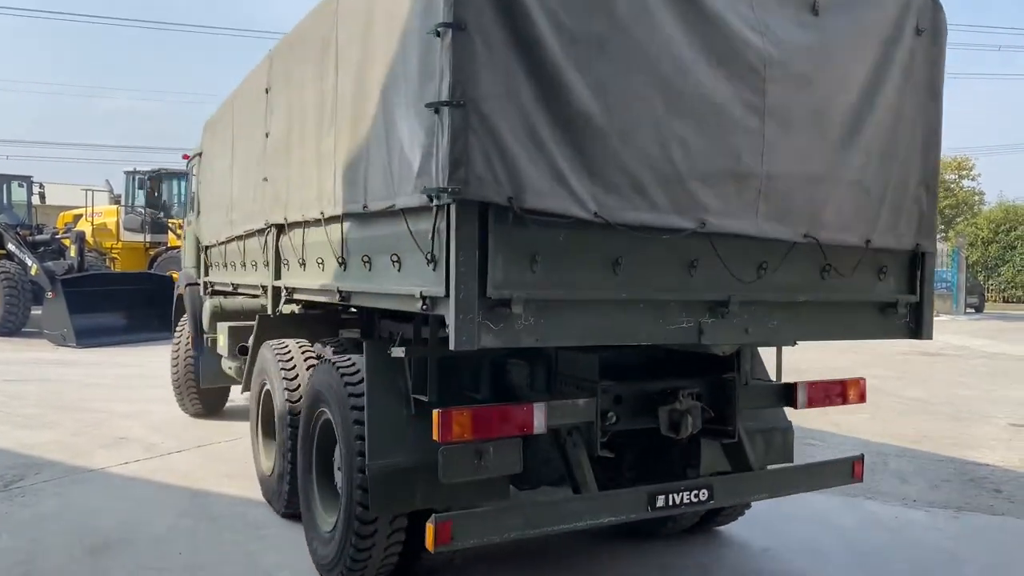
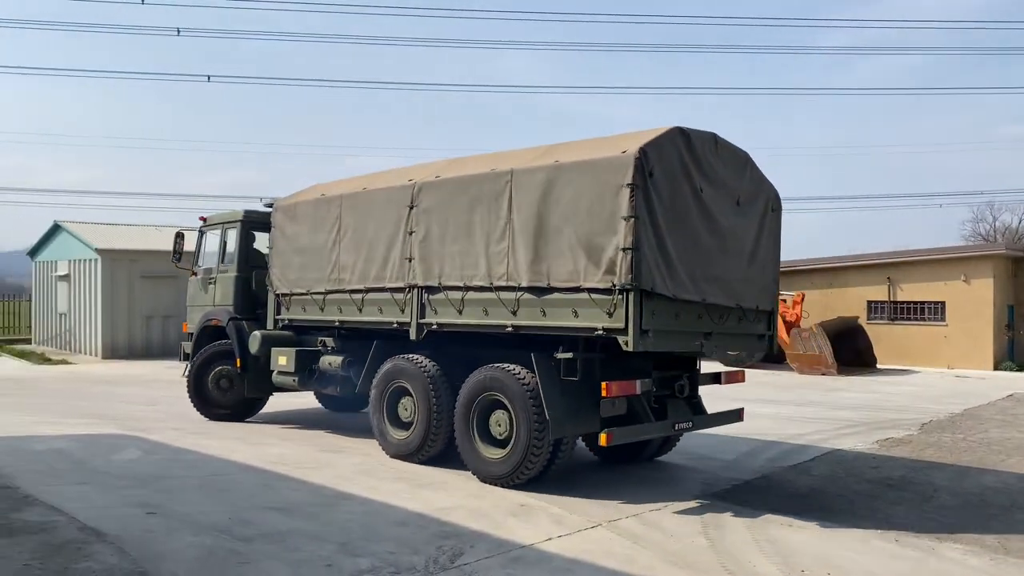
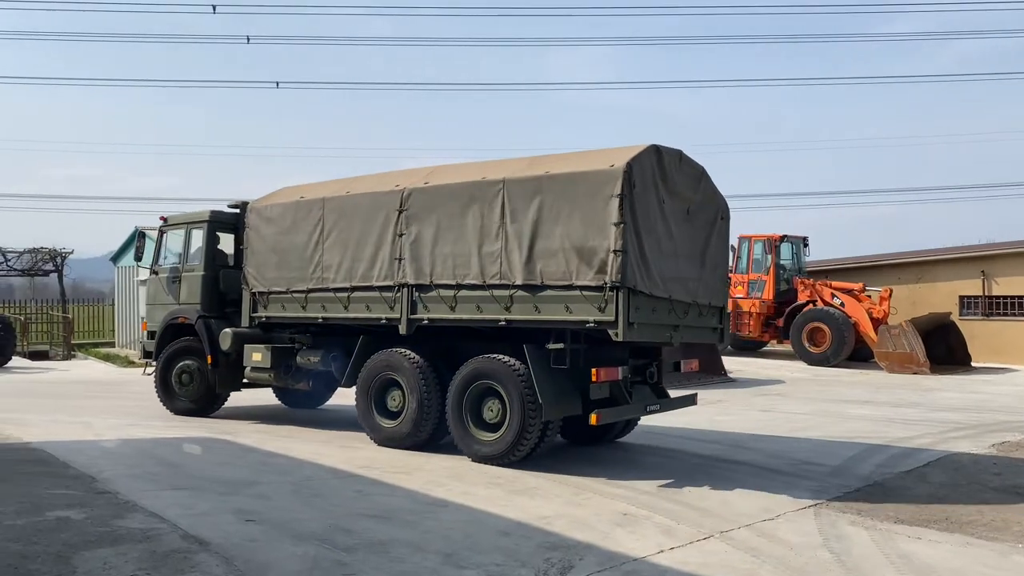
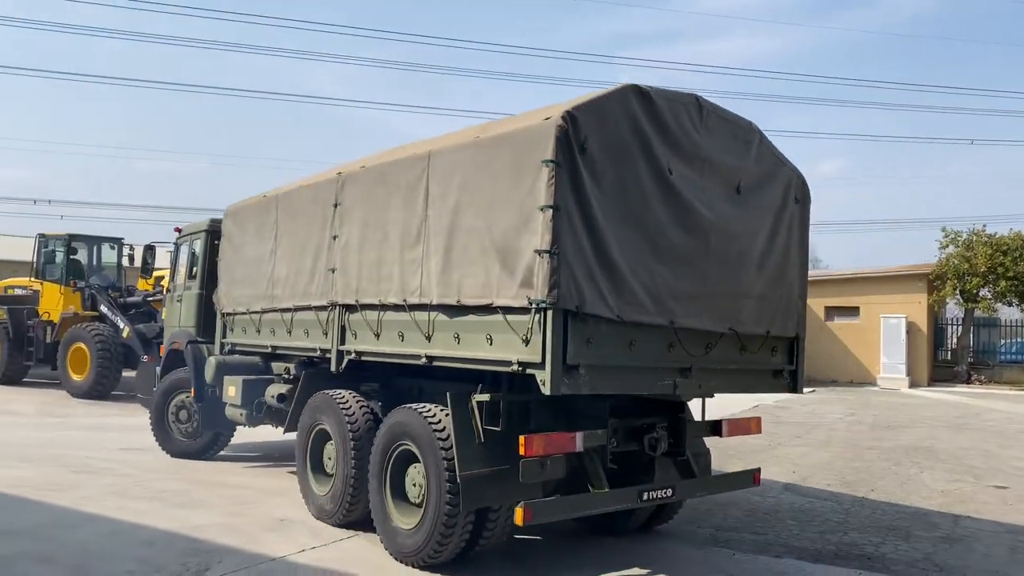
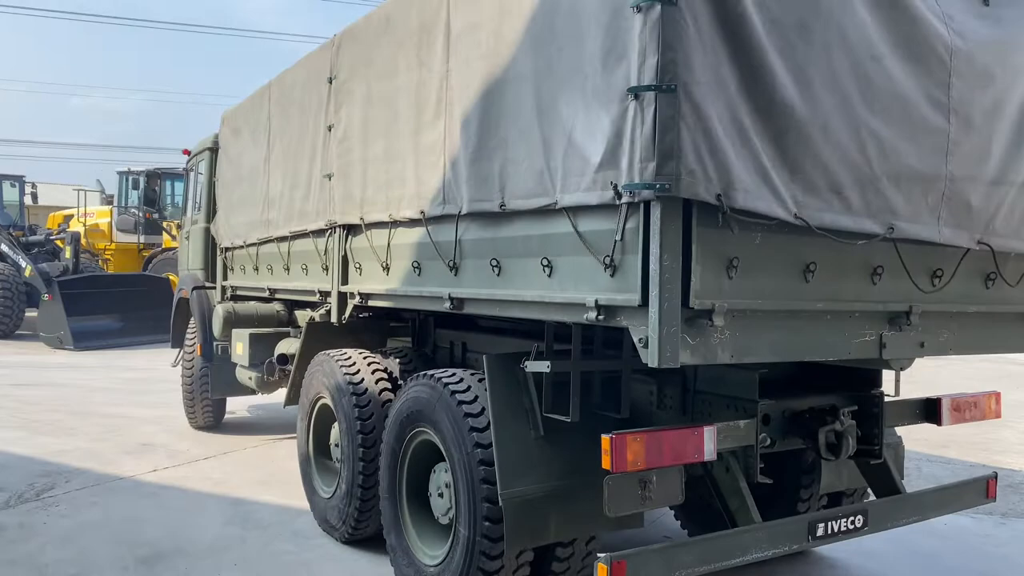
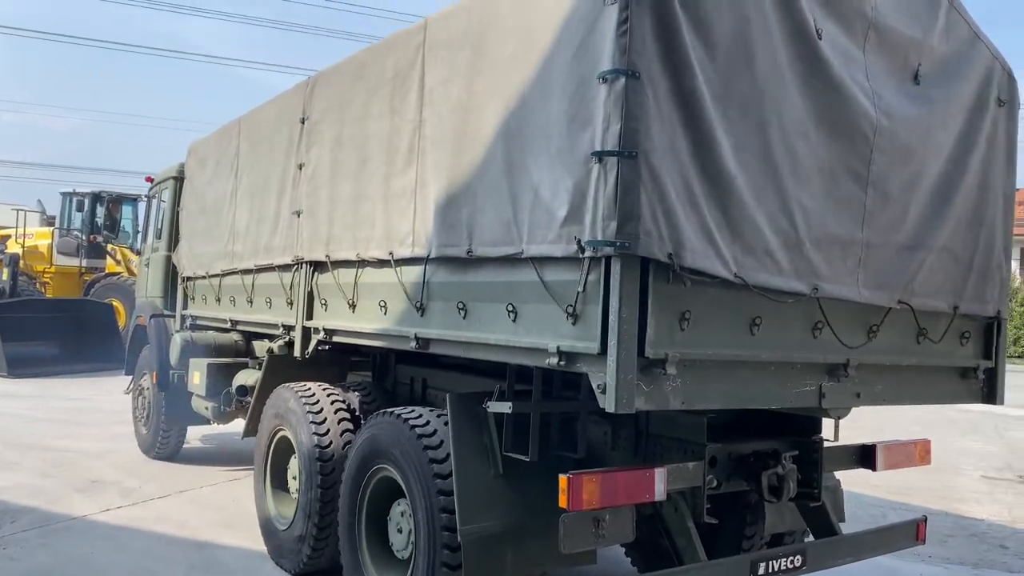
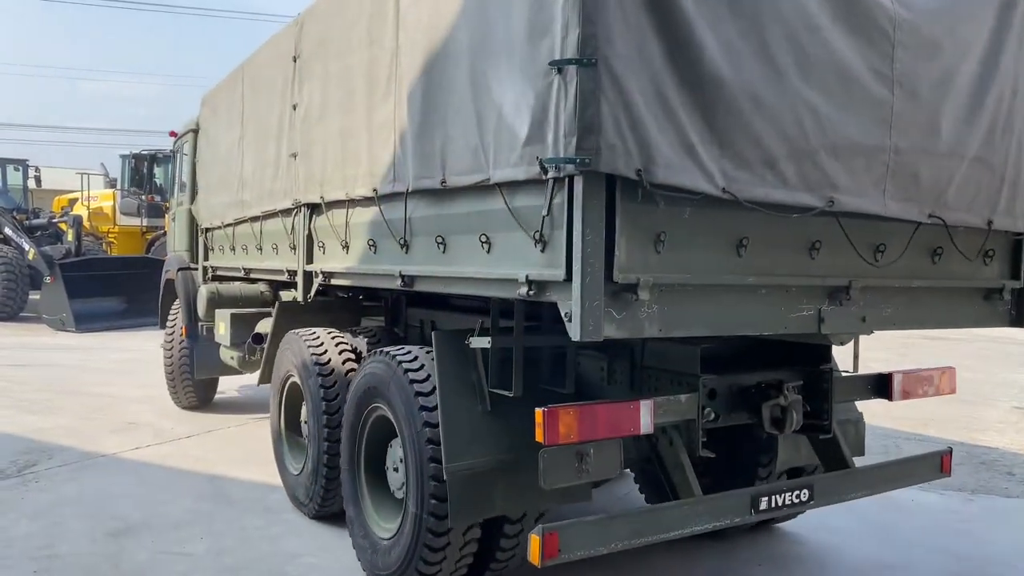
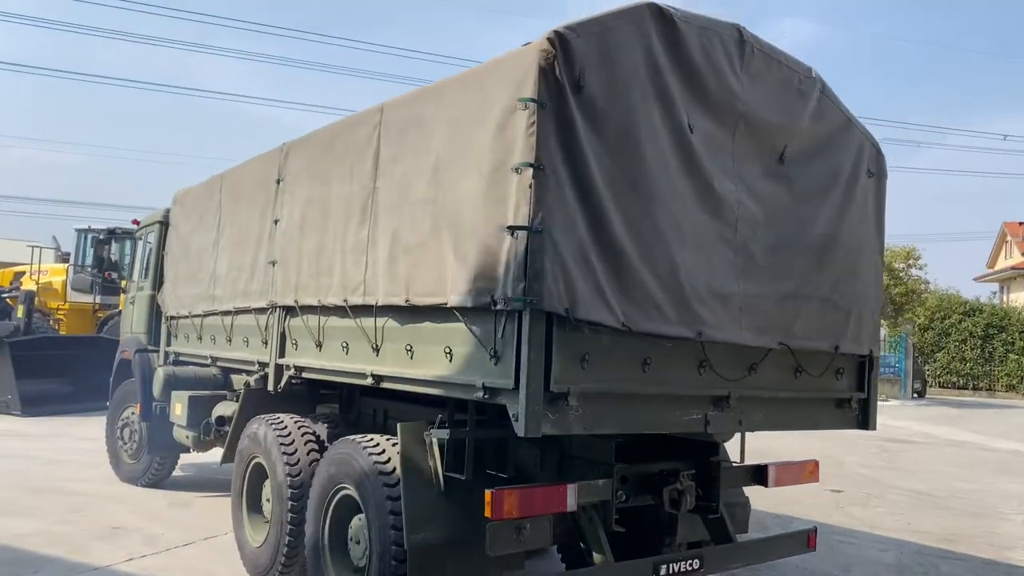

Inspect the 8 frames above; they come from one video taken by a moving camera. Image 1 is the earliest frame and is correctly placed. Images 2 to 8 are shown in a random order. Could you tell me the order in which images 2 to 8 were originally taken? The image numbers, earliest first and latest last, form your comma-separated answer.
7, 5, 6, 8, 4, 2, 3
